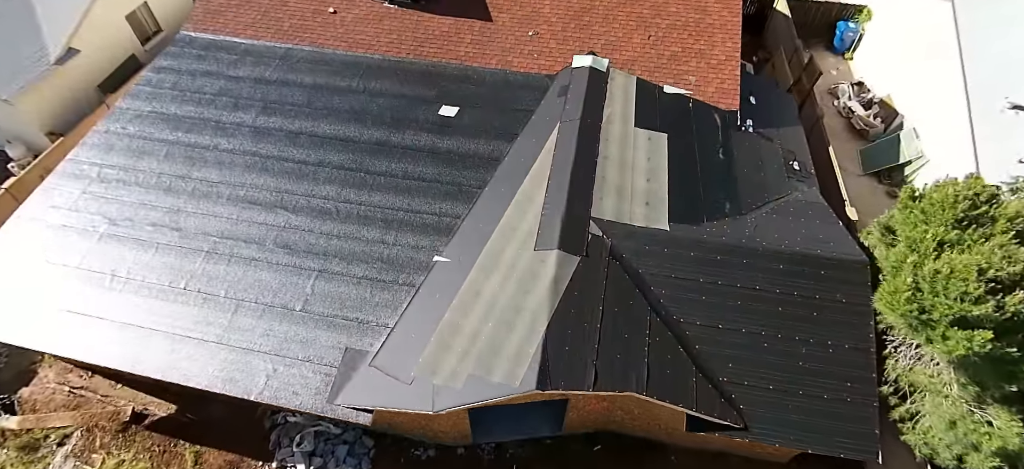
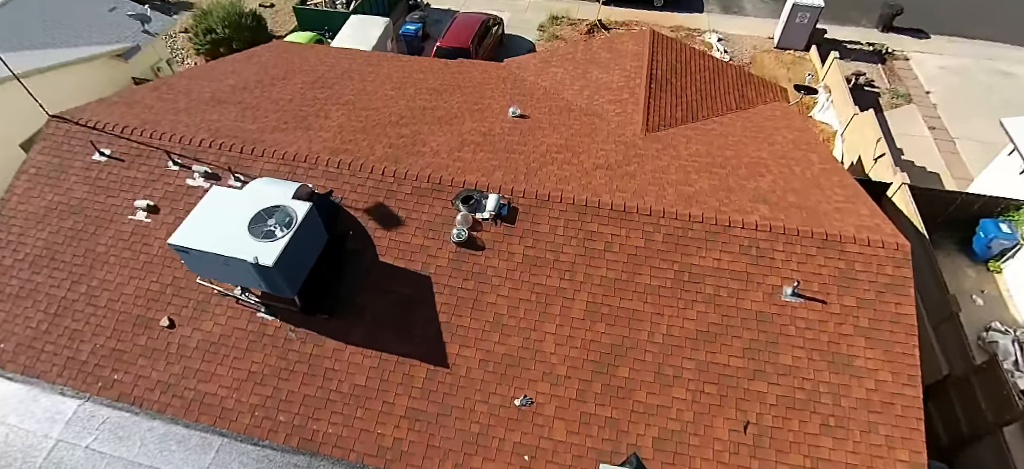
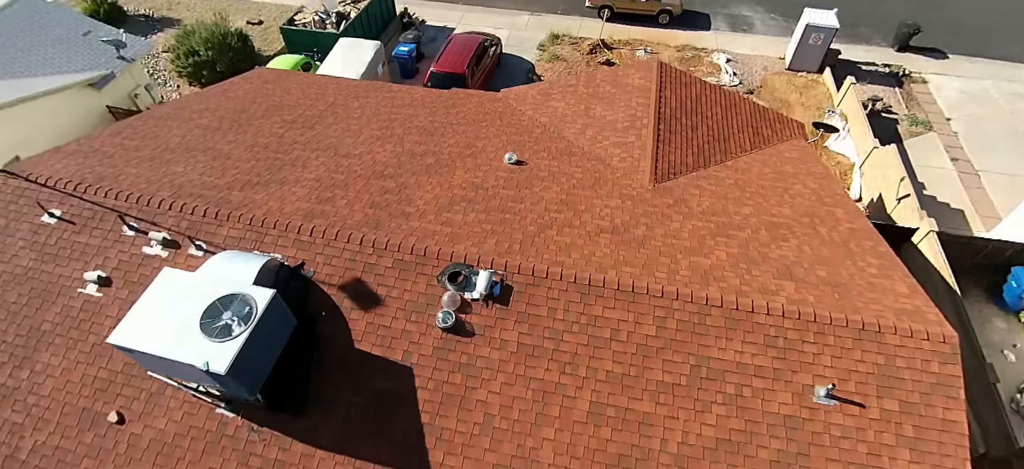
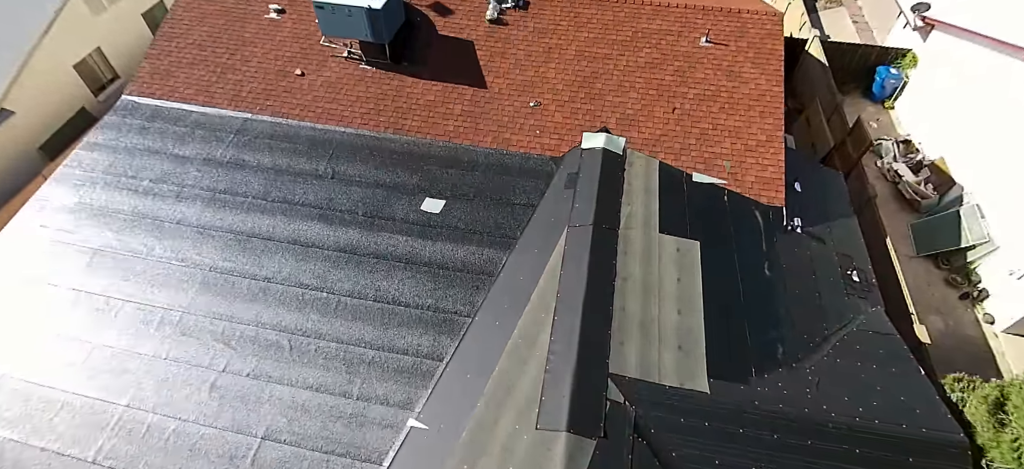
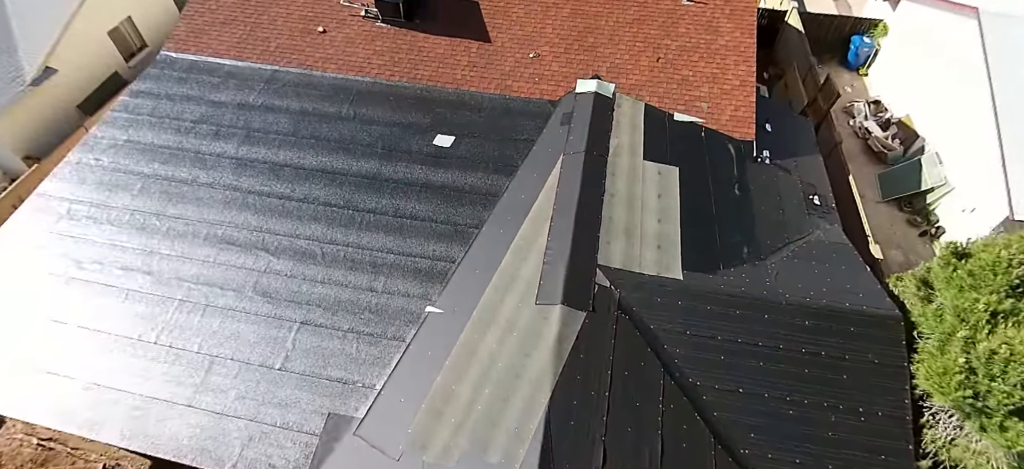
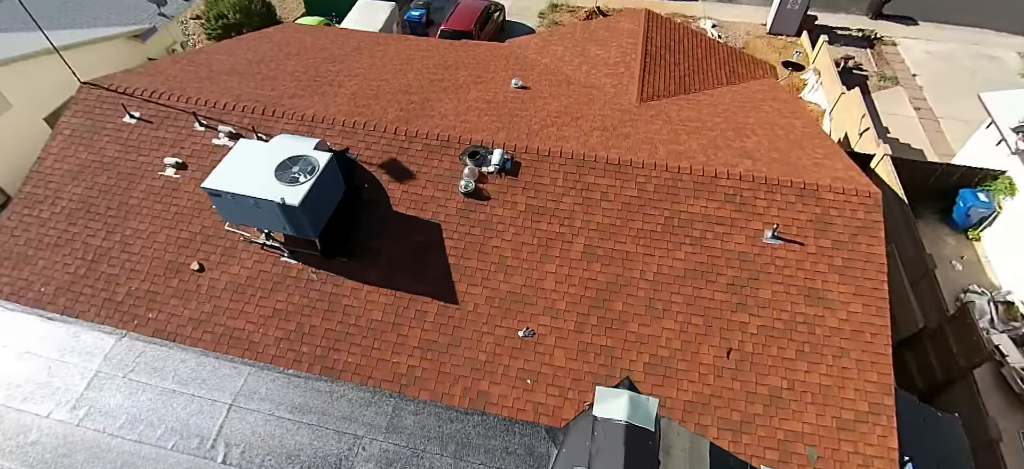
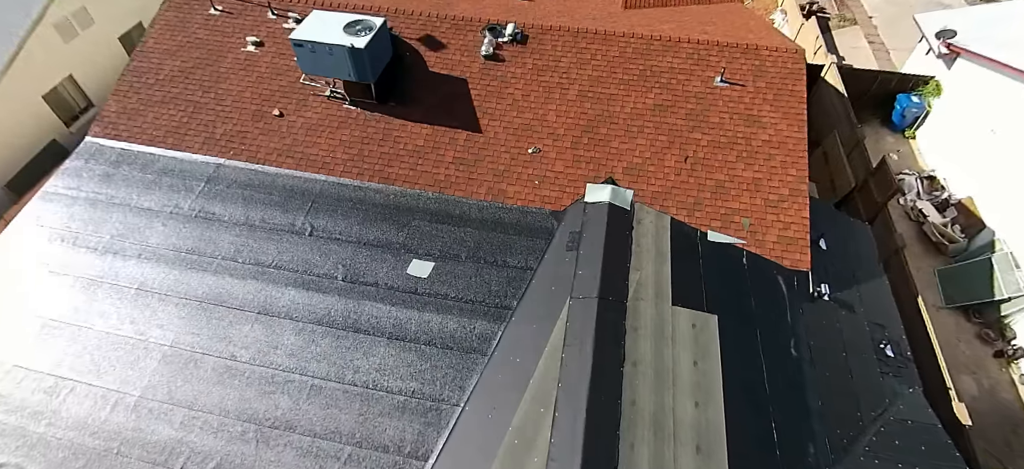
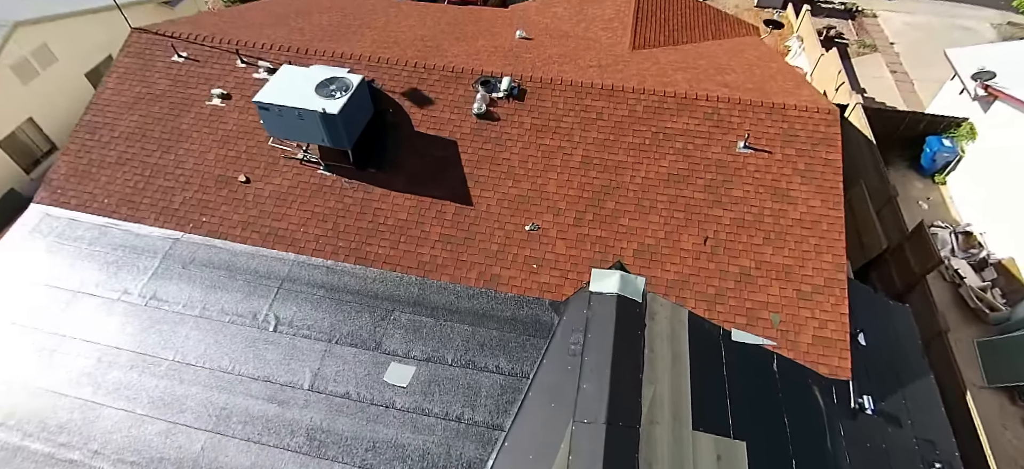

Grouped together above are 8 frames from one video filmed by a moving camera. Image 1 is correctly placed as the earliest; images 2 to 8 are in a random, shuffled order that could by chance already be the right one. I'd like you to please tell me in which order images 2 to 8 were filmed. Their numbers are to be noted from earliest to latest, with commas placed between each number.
5, 4, 7, 8, 6, 2, 3
